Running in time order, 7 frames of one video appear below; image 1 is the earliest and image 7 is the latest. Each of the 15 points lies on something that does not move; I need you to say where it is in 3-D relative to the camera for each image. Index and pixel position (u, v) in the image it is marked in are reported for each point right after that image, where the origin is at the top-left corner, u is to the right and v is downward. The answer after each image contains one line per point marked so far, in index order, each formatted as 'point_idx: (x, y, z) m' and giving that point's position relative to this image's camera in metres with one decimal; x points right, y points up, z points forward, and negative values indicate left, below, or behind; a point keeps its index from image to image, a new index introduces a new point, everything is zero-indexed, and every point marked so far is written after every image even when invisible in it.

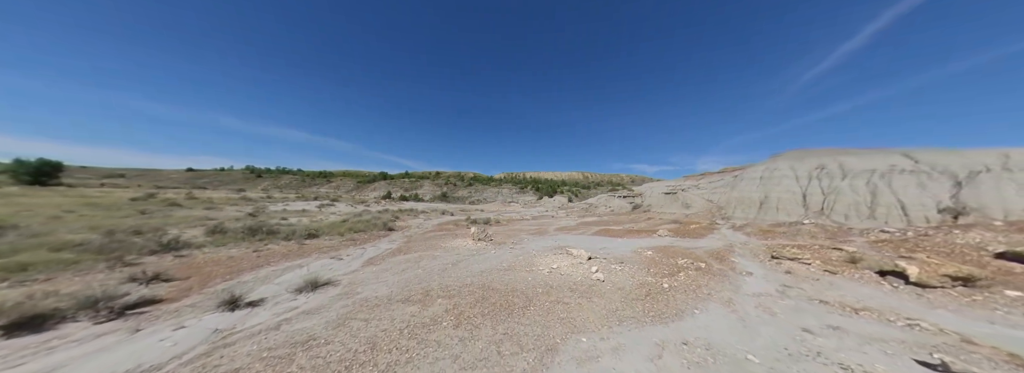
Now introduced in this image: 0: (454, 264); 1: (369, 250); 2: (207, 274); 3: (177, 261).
0: (-2.8, -3.7, +10.5) m
1: (-8.6, -3.9, +13.3) m
2: (-11.9, -3.4, +8.7) m
3: (-14.8, -3.4, +9.7) m
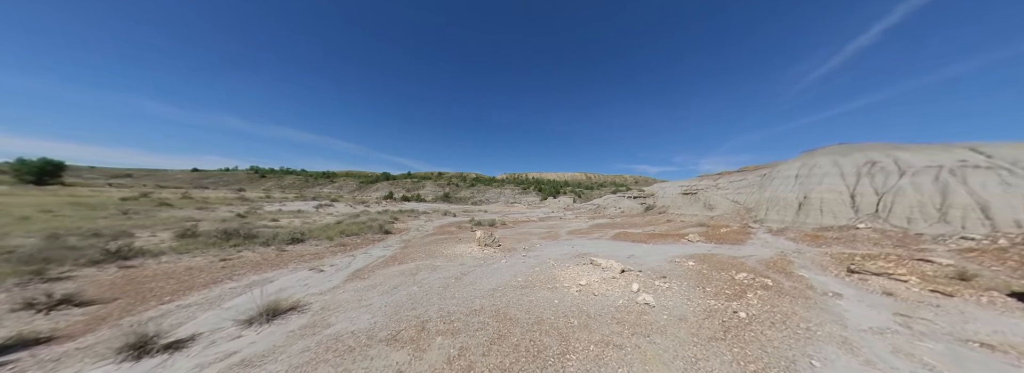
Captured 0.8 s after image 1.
0: (-2.1, -3.6, +8.6) m
1: (-7.9, -3.7, +11.4) m
2: (-11.3, -3.3, +6.8) m
3: (-14.1, -3.2, +7.9) m
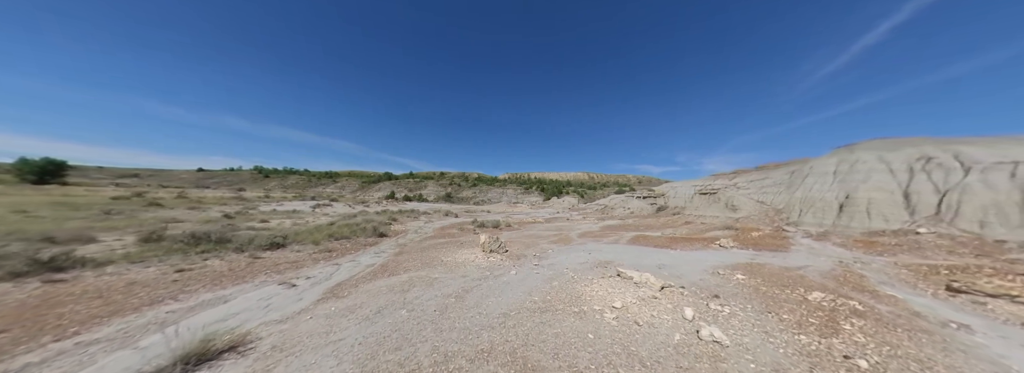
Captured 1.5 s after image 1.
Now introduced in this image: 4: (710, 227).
0: (-1.6, -3.4, +6.8) m
1: (-7.4, -3.6, +9.7) m
2: (-10.9, -3.2, +5.1) m
3: (-13.6, -3.1, +6.3) m
4: (+17.6, -3.6, +19.6) m
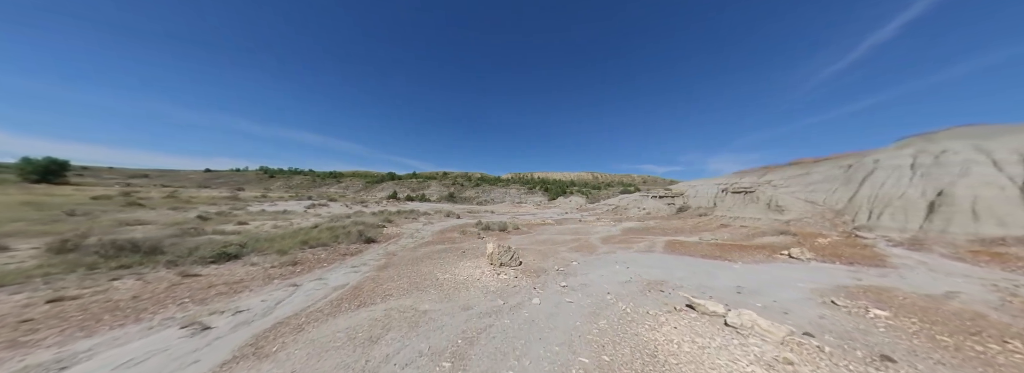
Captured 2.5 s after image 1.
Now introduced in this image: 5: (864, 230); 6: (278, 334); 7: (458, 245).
0: (-1.0, -3.2, +4.1) m
1: (-6.8, -3.4, +7.0) m
2: (-10.2, -2.9, +2.5) m
3: (-13.0, -2.9, +3.7) m
4: (+18.4, -3.4, +16.6) m
5: (+22.6, -2.8, +14.2) m
6: (-5.3, -3.3, +5.0) m
7: (-3.5, -3.8, +14.3) m
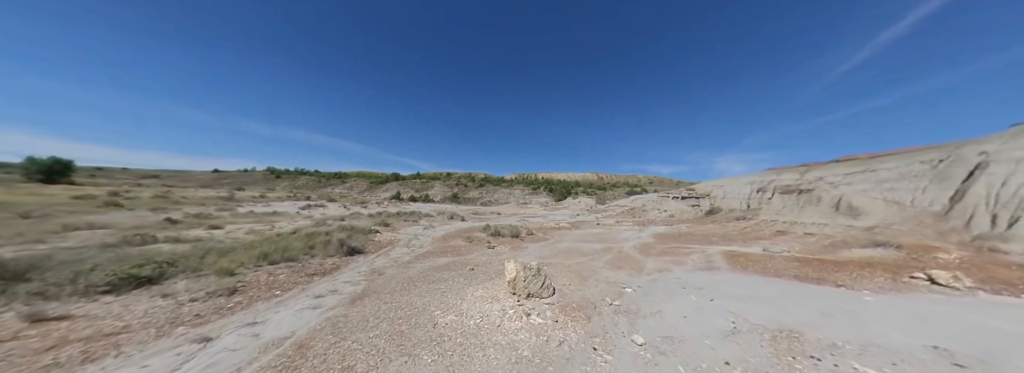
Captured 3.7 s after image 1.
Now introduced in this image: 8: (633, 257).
0: (-0.1, -3.1, +1.1) m
1: (-5.8, -3.2, +4.1) m
2: (-9.4, -2.8, -0.4) m
3: (-12.1, -2.7, +0.8) m
4: (+19.4, -3.3, +13.3) m
5: (+23.6, -2.7, +10.9) m
6: (-4.4, -3.1, +2.1) m
7: (-2.5, -3.7, +11.3) m
8: (+6.8, -3.9, +12.5) m
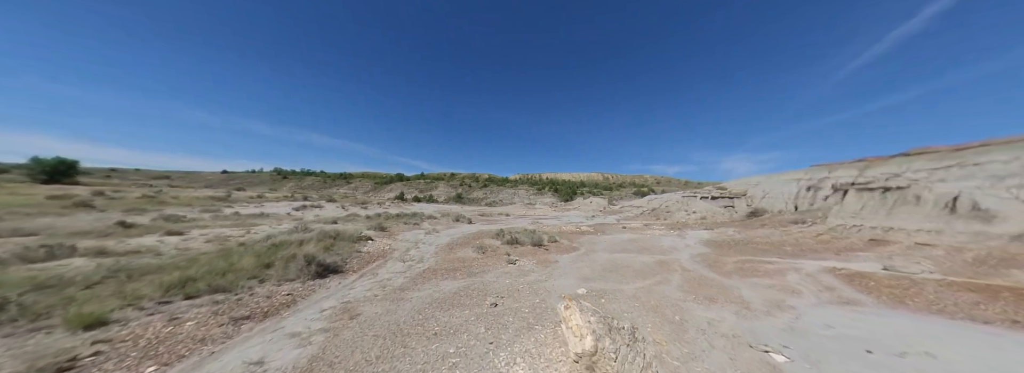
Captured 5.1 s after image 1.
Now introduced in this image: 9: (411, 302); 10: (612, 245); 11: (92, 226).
0: (+1.0, -2.8, -2.2) m
1: (-4.7, -3.0, +1.0) m
2: (-8.3, -2.6, -3.5) m
3: (-11.1, -2.5, -2.2) m
4: (+20.7, -3.1, +9.8) m
5: (+24.8, -2.4, +7.2) m
6: (-3.3, -2.9, -1.1) m
7: (-1.2, -3.5, +8.1) m
8: (+8.1, -3.7, +9.1) m
9: (-3.0, -3.4, +6.4) m
10: (+7.0, -4.1, +15.6) m
11: (-28.4, -2.7, +15.1) m
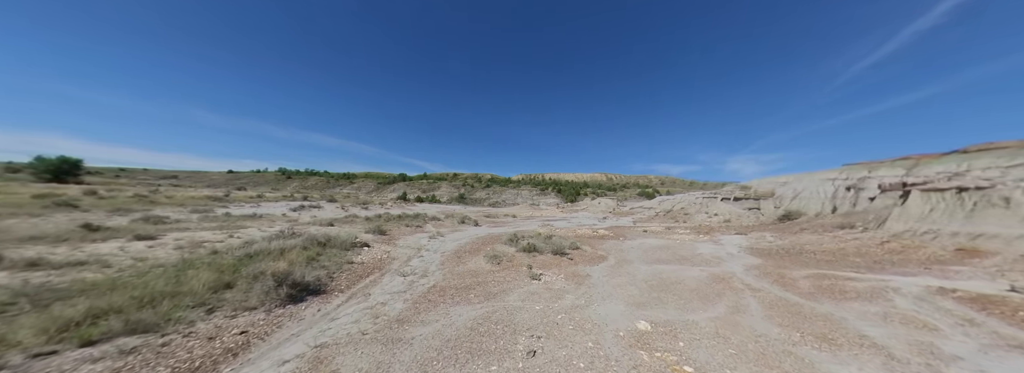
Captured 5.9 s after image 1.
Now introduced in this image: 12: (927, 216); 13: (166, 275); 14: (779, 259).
0: (+1.8, -2.7, -4.1) m
1: (-3.9, -2.9, -0.9) m
2: (-7.5, -2.4, -5.3) m
3: (-10.3, -2.4, -4.0) m
4: (+21.6, -3.0, +7.6) m
5: (+25.7, -2.4, +5.1) m
6: (-2.5, -2.8, -3.0) m
7: (-0.3, -3.4, +6.2) m
8: (+9.0, -3.7, +7.1) m
9: (-2.1, -3.3, +4.6) m
10: (+8.0, -4.0, +13.6) m
11: (-27.4, -2.5, +13.5) m
12: (+26.6, -1.8, +14.2) m
13: (-10.9, -2.8, +7.1) m
14: (+14.7, -4.0, +12.4) m
